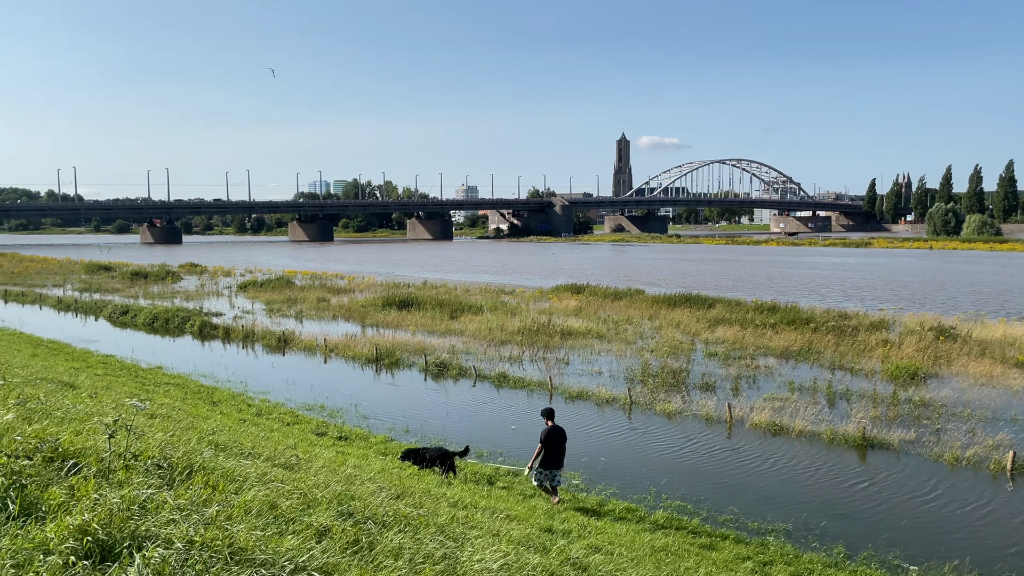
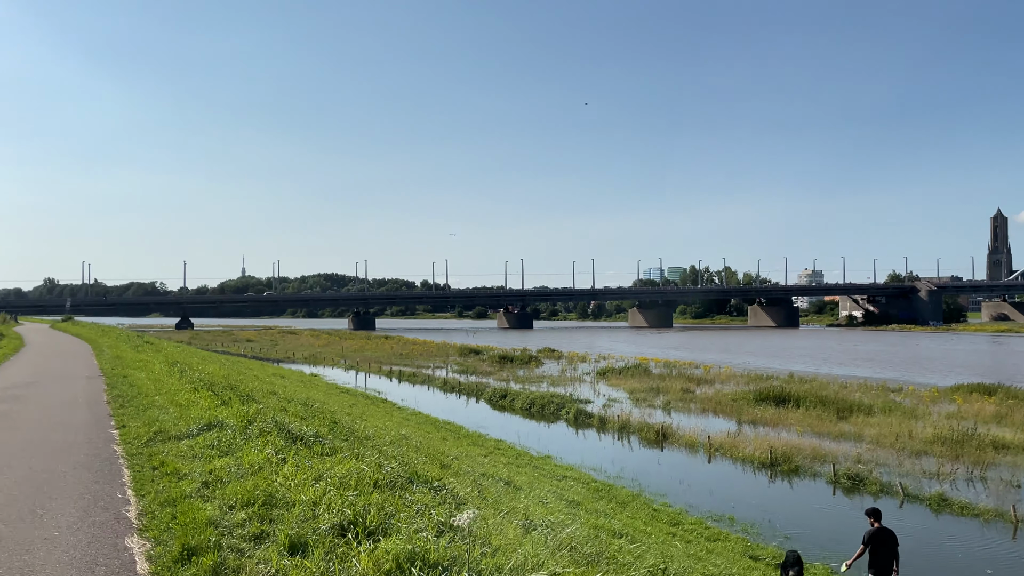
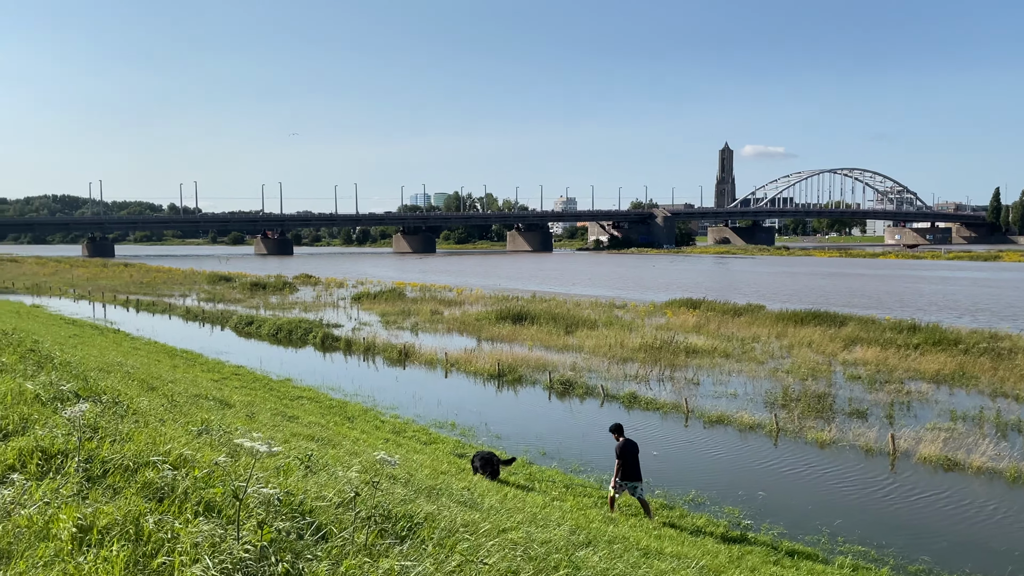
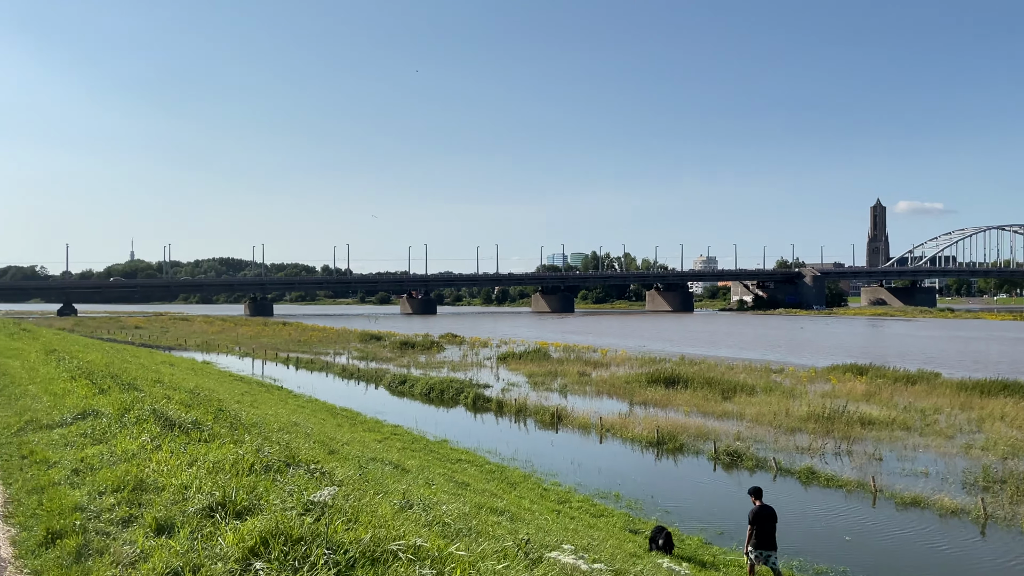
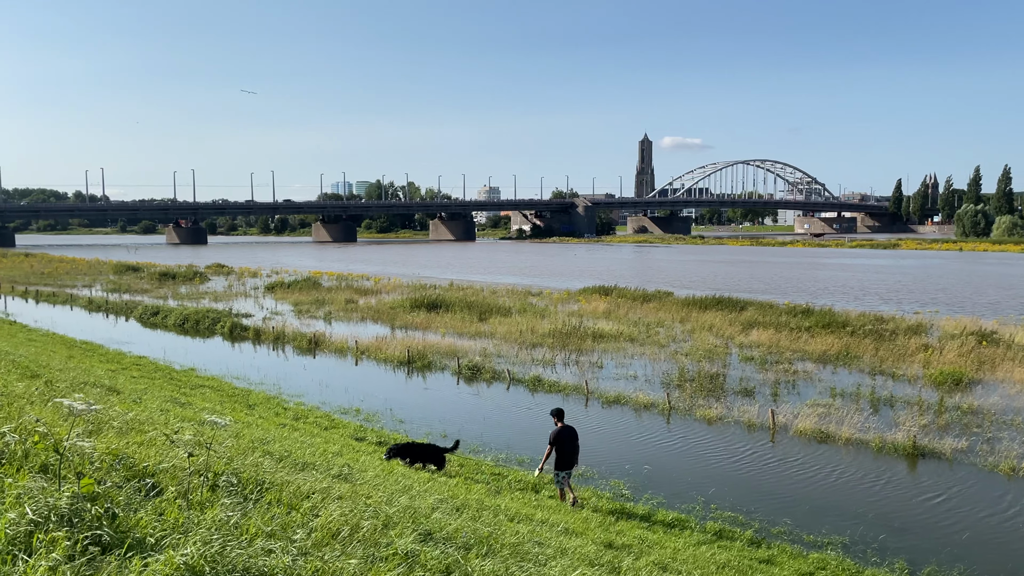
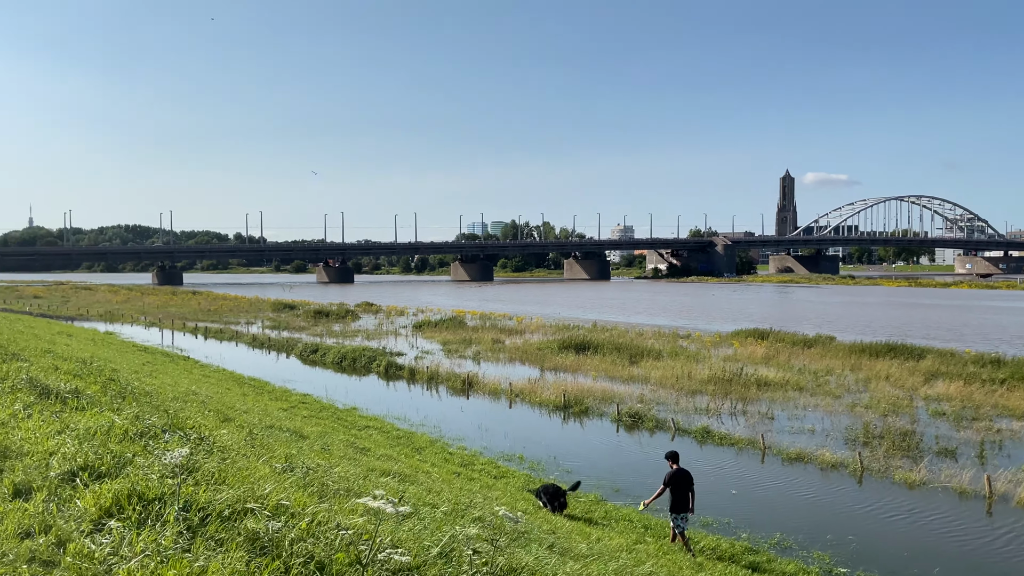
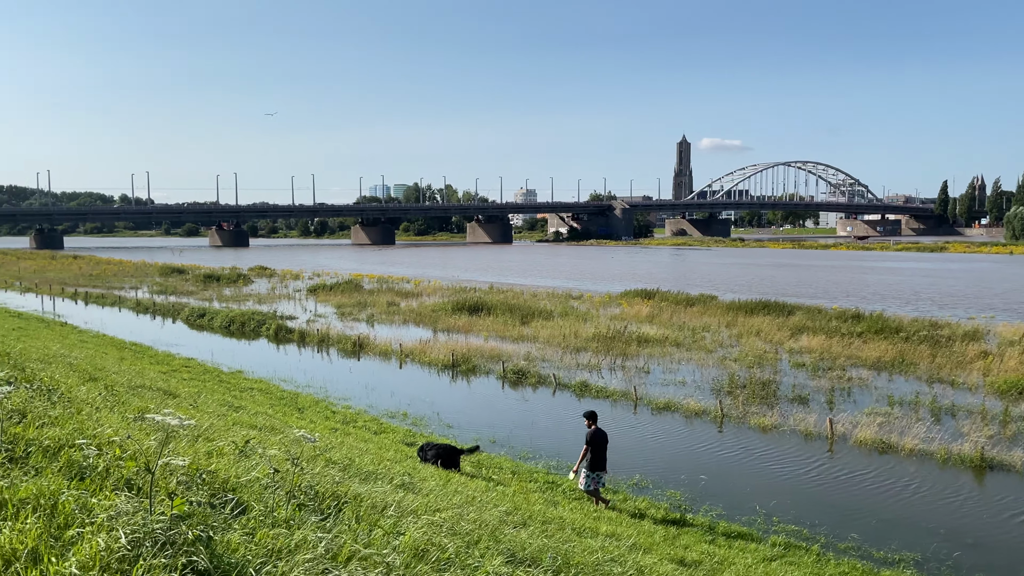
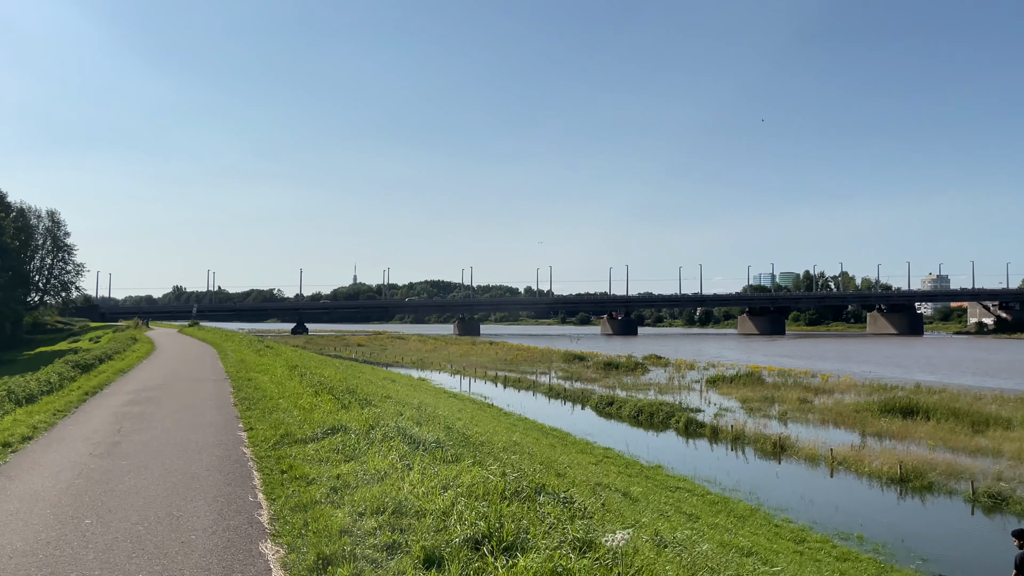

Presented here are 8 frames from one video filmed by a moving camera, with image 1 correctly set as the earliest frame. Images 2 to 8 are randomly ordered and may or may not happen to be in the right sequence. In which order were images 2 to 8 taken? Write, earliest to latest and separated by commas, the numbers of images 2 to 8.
5, 7, 3, 6, 4, 2, 8
